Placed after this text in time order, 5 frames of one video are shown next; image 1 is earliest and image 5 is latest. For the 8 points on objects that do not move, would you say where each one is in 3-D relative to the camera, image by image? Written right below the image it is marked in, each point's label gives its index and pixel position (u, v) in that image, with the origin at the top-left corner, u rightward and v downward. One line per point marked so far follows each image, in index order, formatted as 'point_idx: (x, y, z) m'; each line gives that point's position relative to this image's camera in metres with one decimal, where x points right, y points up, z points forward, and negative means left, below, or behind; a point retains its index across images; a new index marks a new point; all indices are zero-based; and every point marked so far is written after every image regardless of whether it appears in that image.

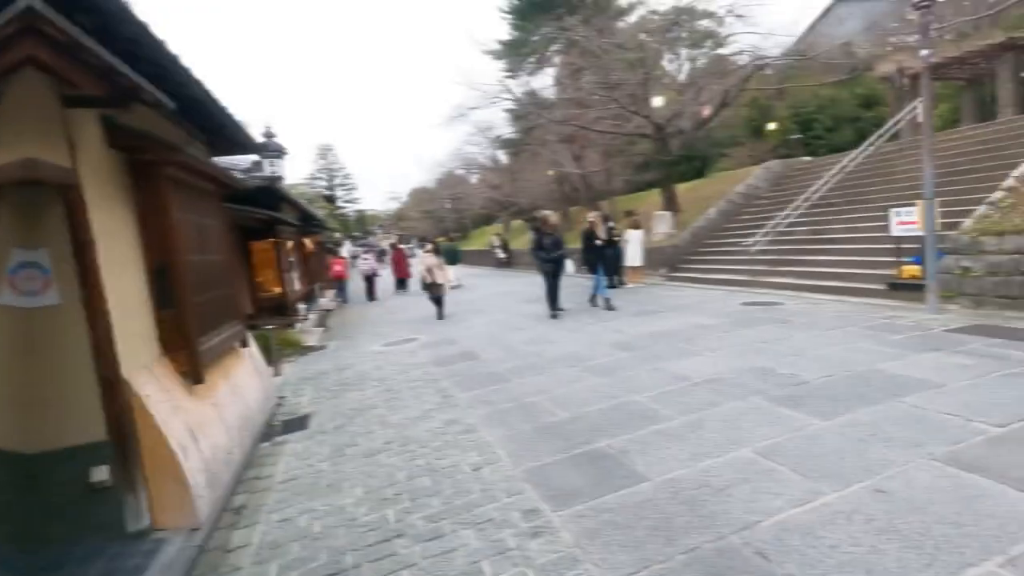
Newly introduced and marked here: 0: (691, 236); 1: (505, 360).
0: (+4.8, +1.4, +14.6) m
1: (-0.2, -0.9, +7.0) m
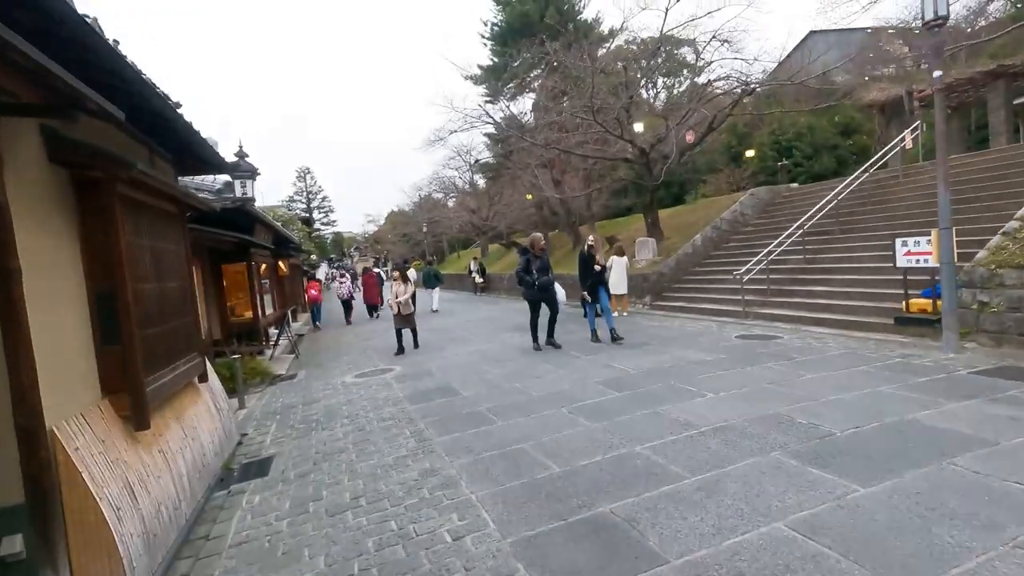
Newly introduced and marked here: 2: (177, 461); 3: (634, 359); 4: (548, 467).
0: (+4.4, +0.7, +14.3) m
1: (-0.3, -1.3, +6.4) m
2: (-2.6, -1.3, +4.2) m
3: (+1.7, -1.0, +7.6) m
4: (+0.3, -1.4, +4.1) m
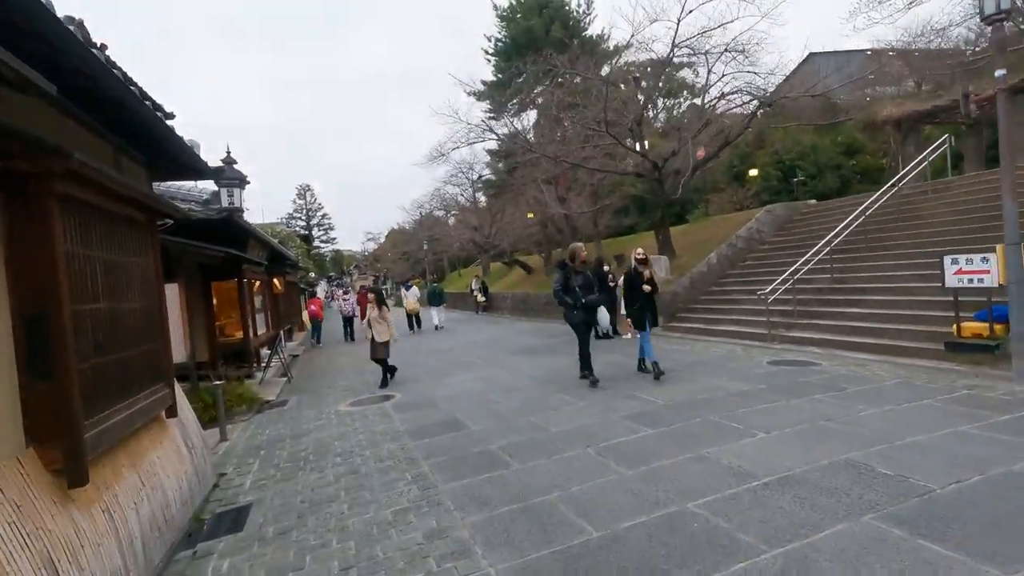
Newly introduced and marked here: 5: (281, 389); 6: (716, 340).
0: (+4.5, +0.2, +13.6) m
1: (-0.2, -1.5, +5.6) m
2: (-2.4, -1.5, +3.4) m
3: (+1.9, -1.3, +6.8) m
4: (+0.4, -1.5, +3.3) m
5: (-4.5, -2.0, +10.5) m
6: (+3.9, -1.0, +10.4) m
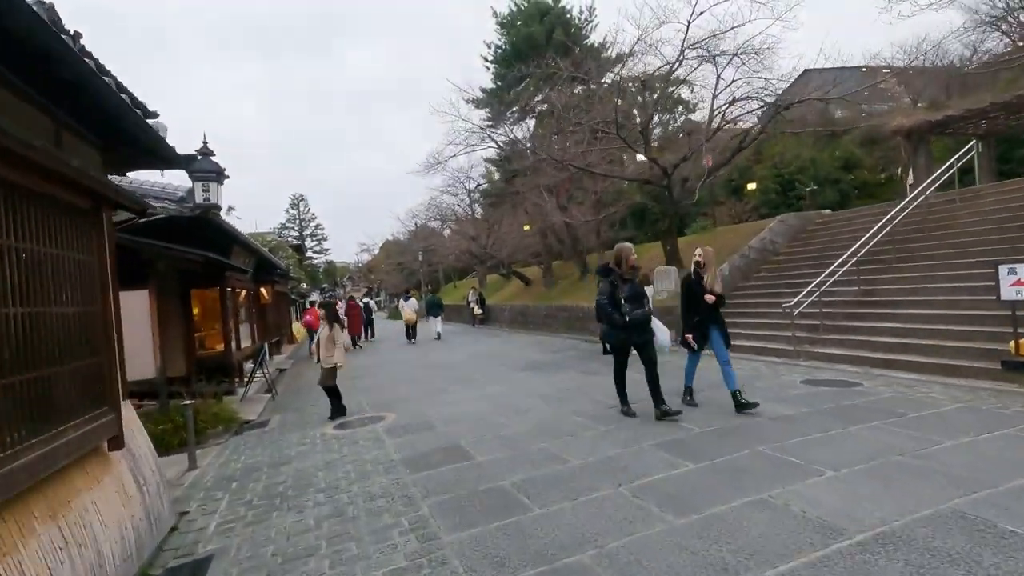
0: (+4.6, -0.1, +12.9) m
1: (-0.1, -1.6, +4.8) m
2: (-2.3, -1.5, +2.6) m
3: (+2.0, -1.4, +6.0) m
4: (+0.6, -1.5, +2.5) m
5: (-4.4, -2.1, +9.6) m
6: (+4.0, -1.2, +9.7) m
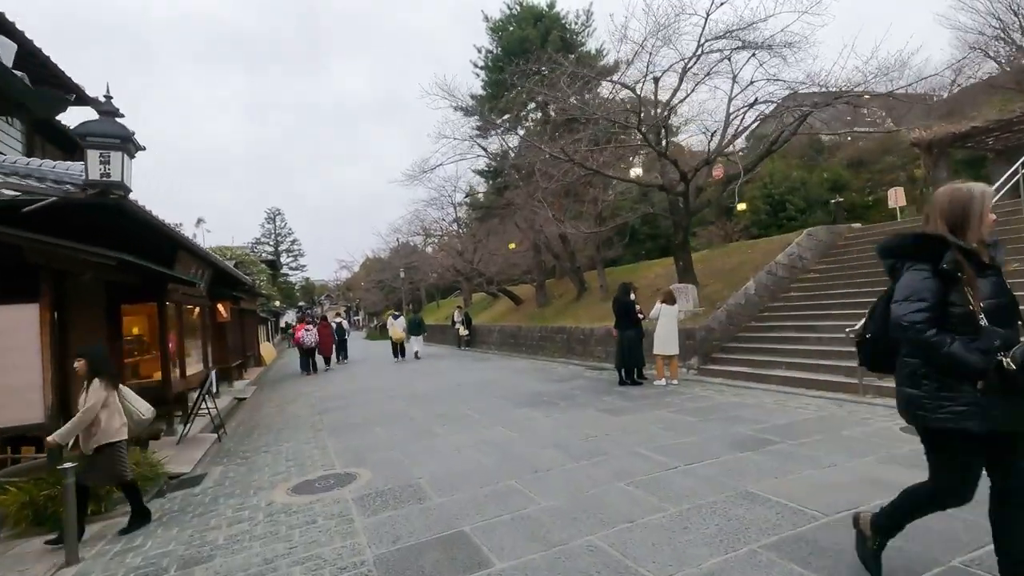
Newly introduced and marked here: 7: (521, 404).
0: (+4.5, -0.6, +11.3) m
1: (+0.2, -1.7, +3.0) m
2: (-2.0, -1.4, +0.7) m
3: (+2.2, -1.5, +4.3) m
4: (+0.9, -1.5, +0.8) m
5: (-4.4, -2.3, +7.7) m
6: (+4.1, -1.5, +8.0) m
7: (+0.1, -1.8, +8.5) m
